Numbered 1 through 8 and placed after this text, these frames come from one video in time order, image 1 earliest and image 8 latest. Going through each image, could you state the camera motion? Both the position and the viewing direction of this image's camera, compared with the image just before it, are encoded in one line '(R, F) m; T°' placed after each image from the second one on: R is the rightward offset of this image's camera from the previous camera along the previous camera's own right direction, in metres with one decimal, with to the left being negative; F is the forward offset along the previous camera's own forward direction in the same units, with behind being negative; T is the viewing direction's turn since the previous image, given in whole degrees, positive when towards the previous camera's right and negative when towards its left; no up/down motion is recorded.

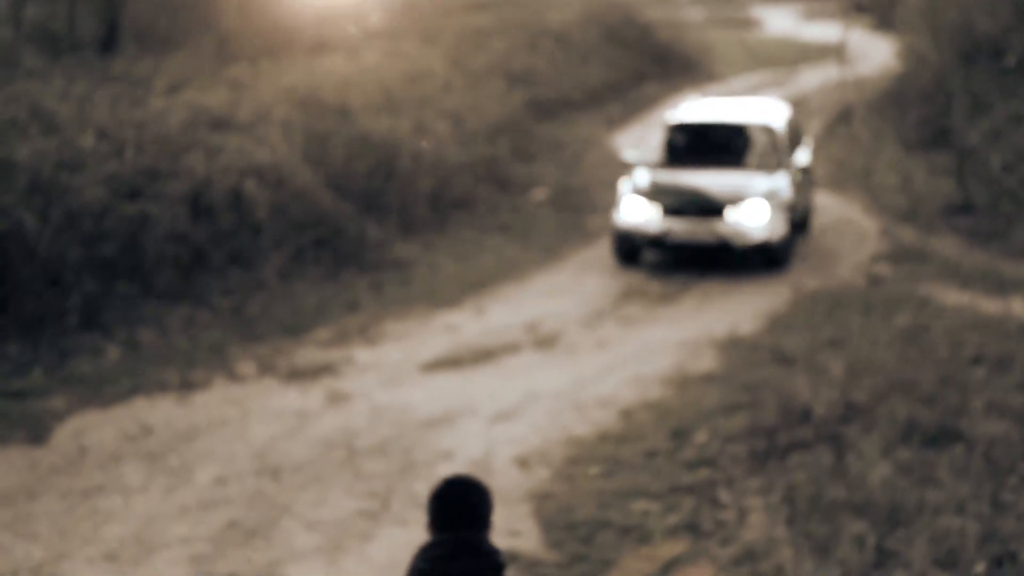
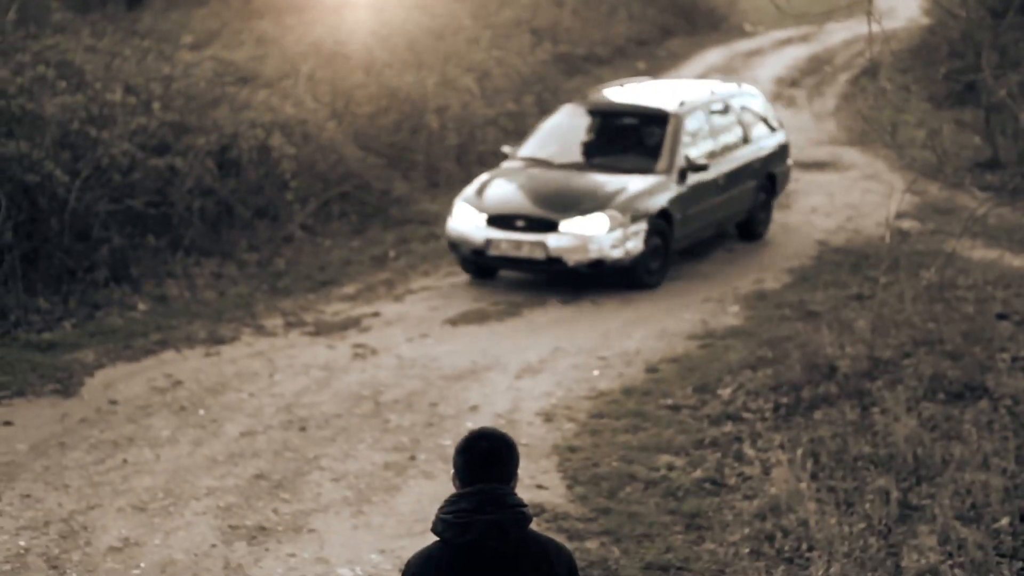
(0.0, 0.0) m; -1°
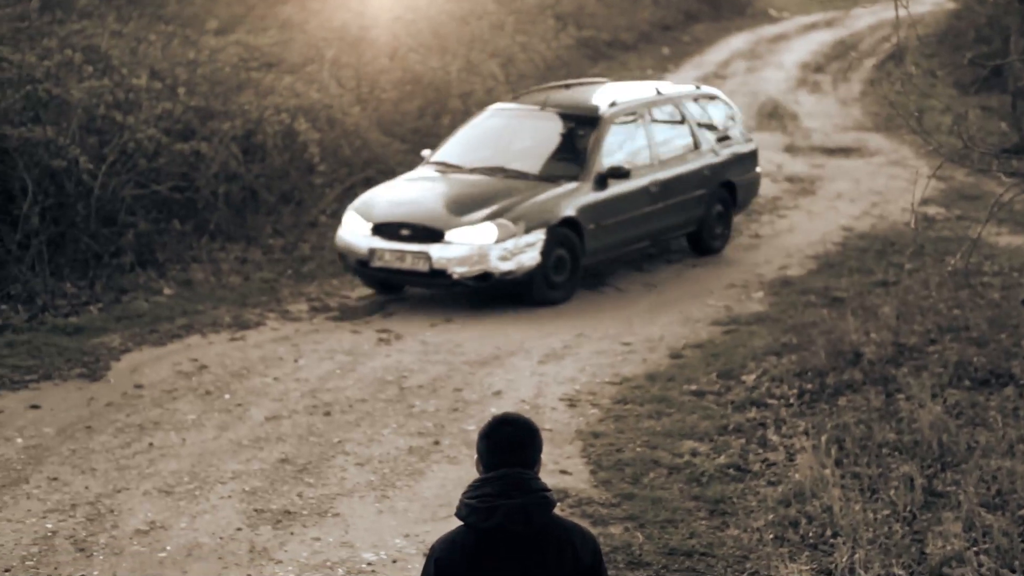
(0.0, 0.0) m; -1°
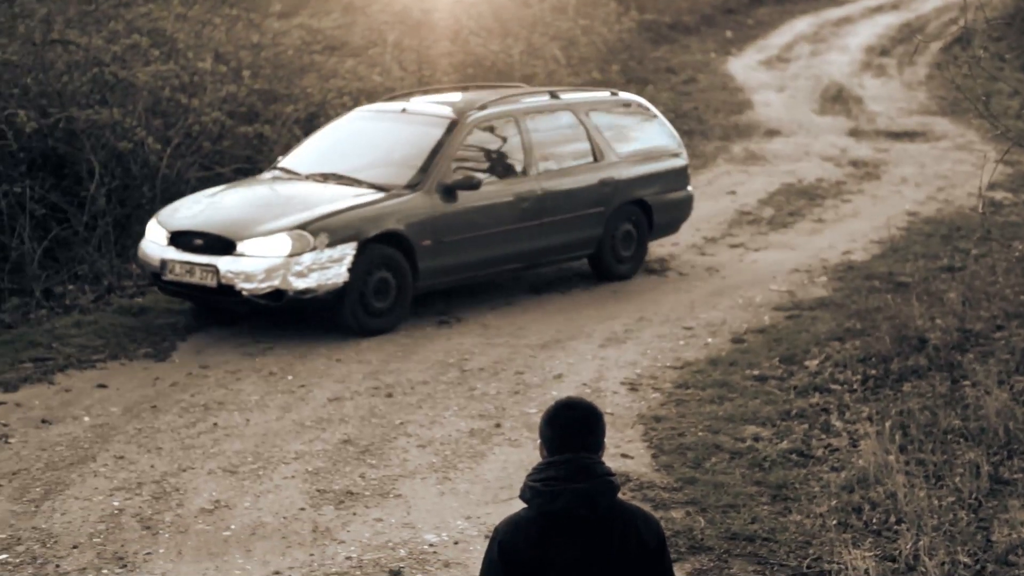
(-0.1, 0.0) m; -2°
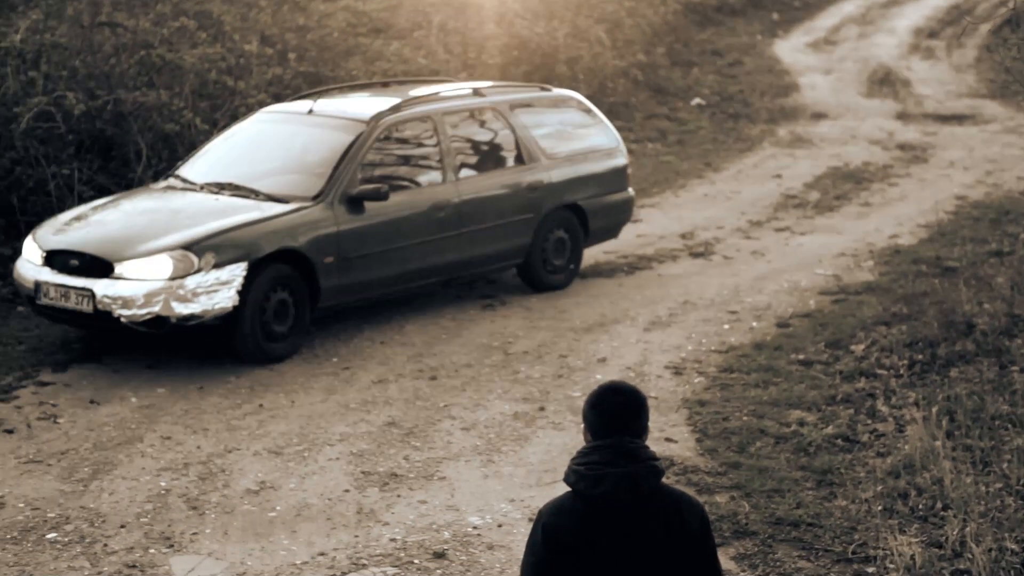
(0.0, 0.0) m; -1°
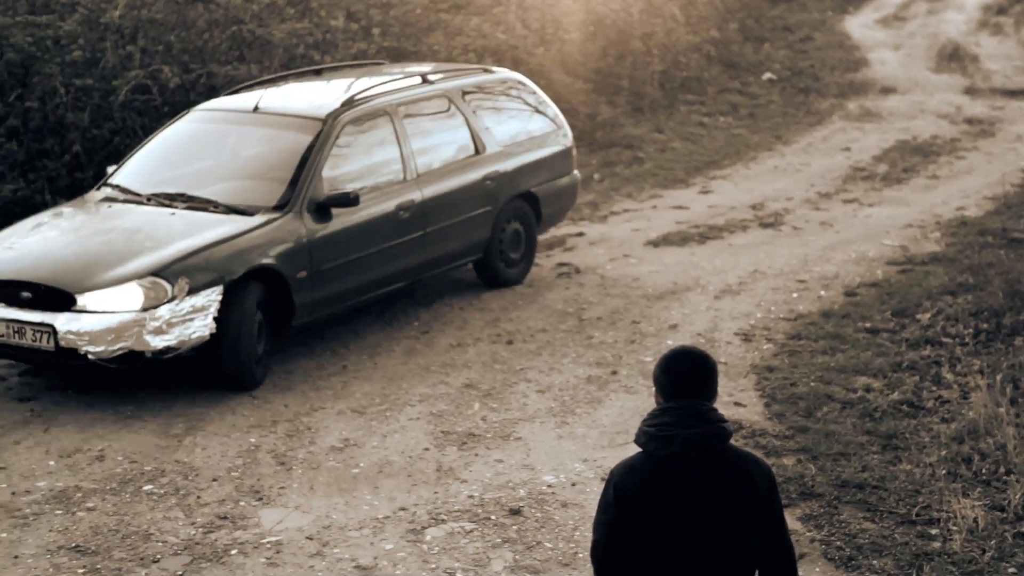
(-0.1, -0.3) m; -2°
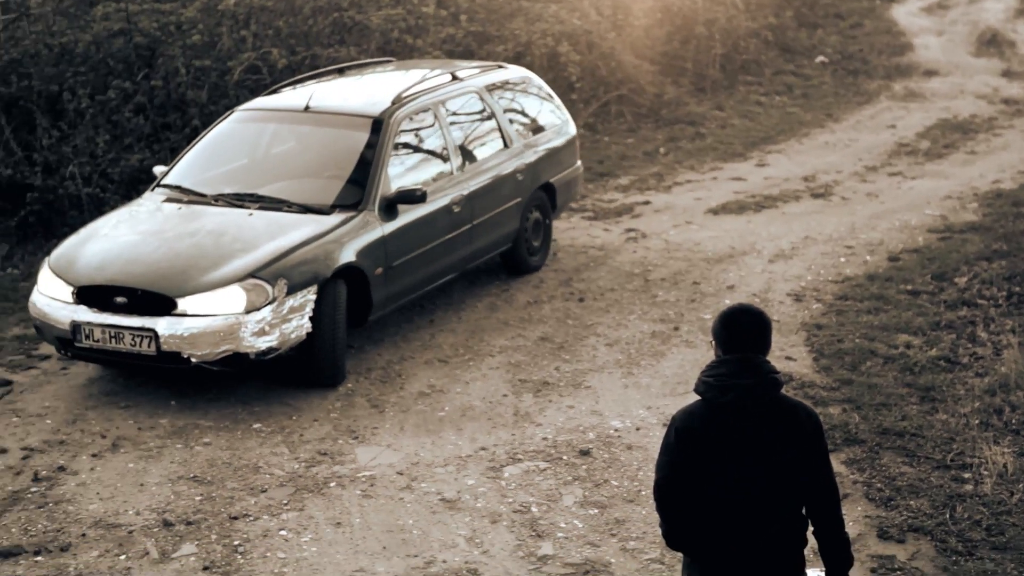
(-0.1, -0.8) m; -2°
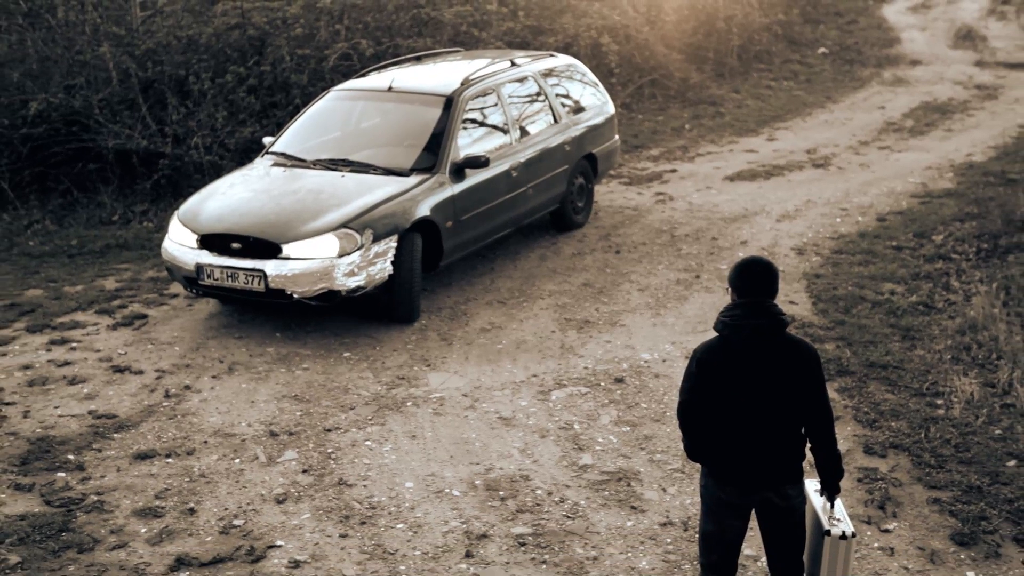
(-0.1, -1.6) m; -1°
